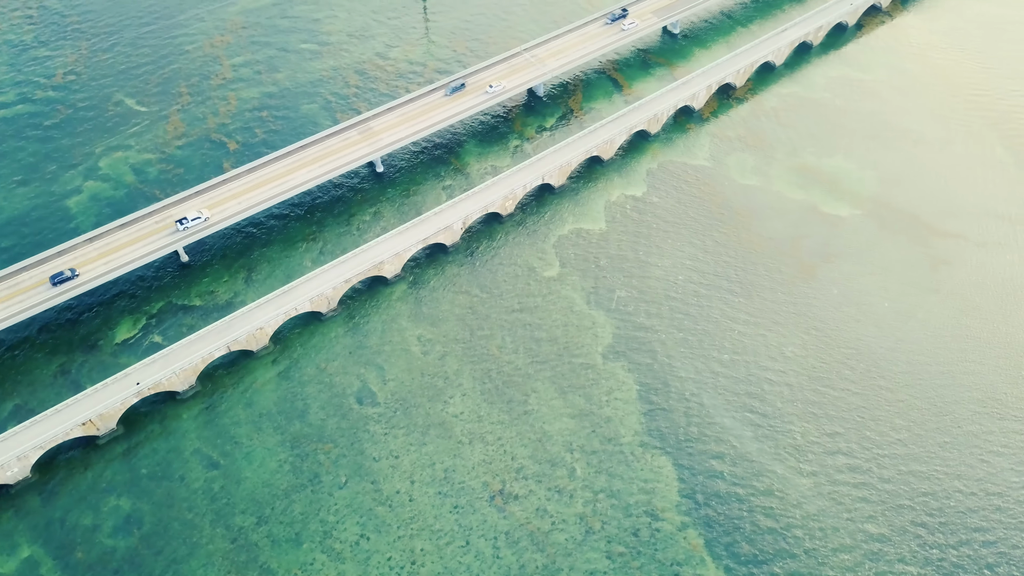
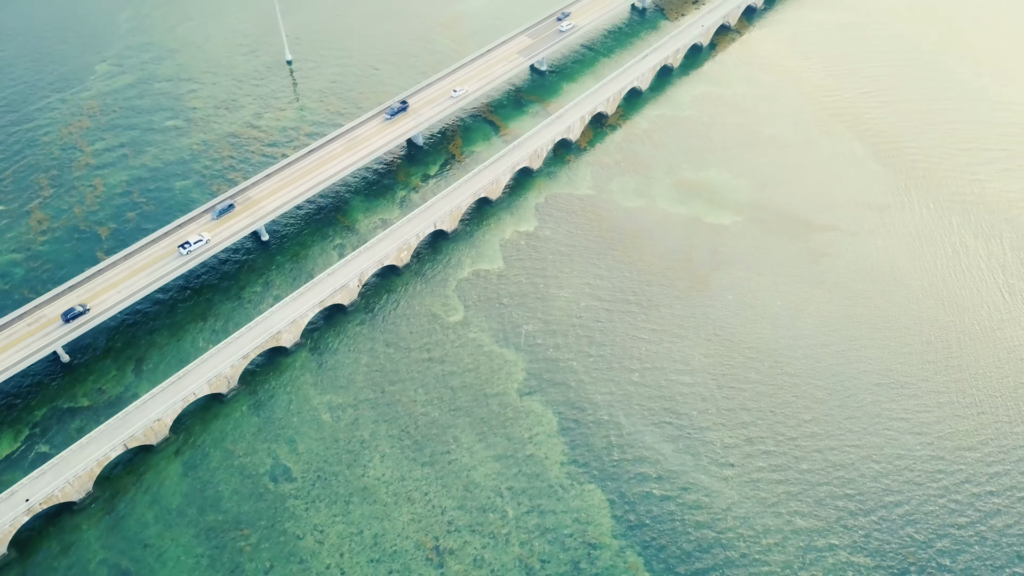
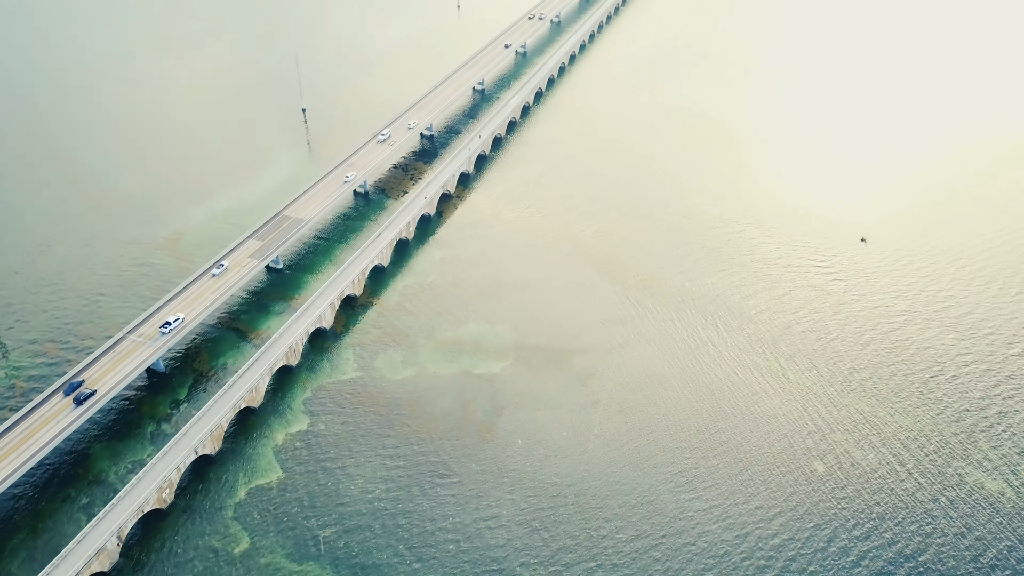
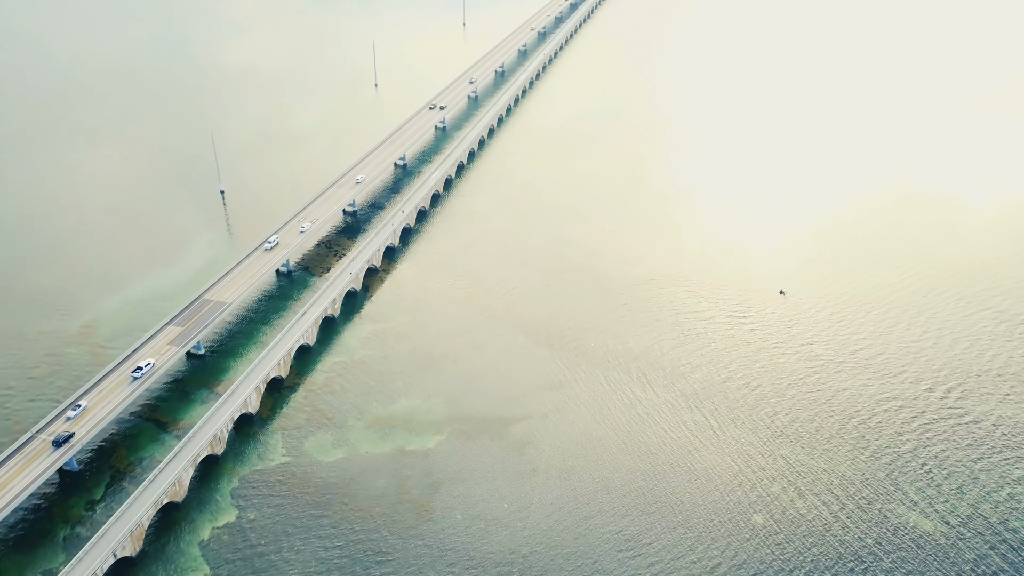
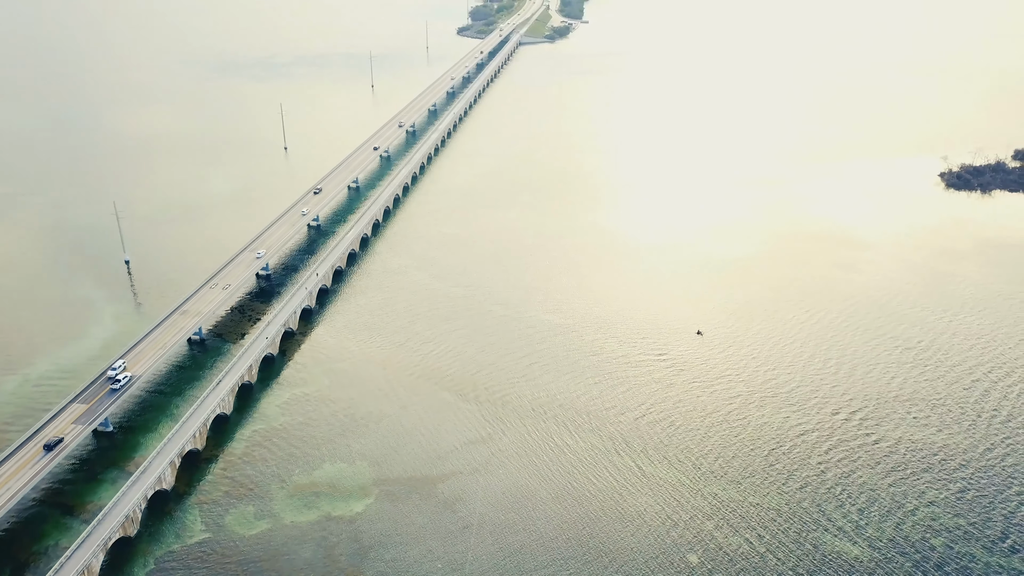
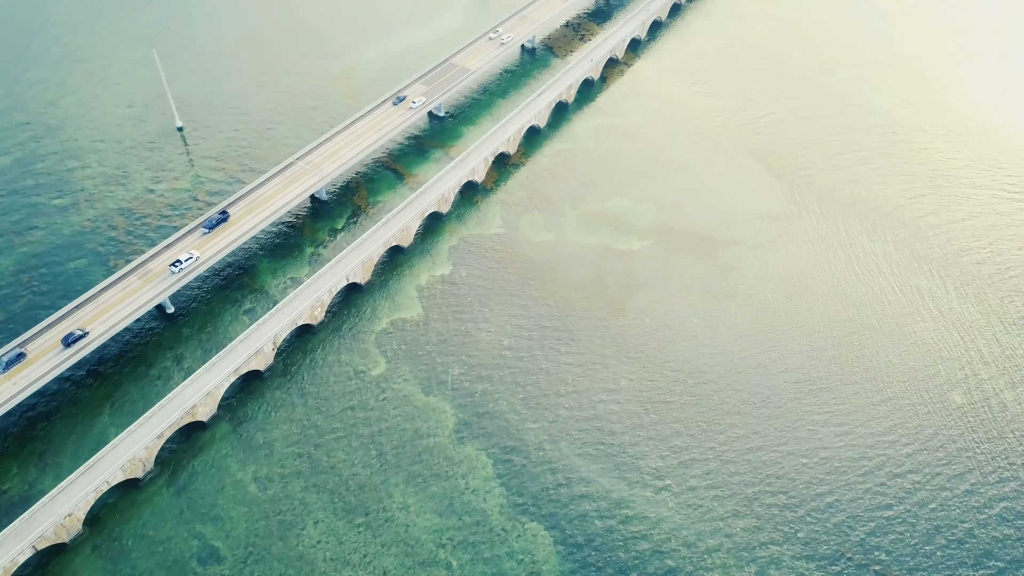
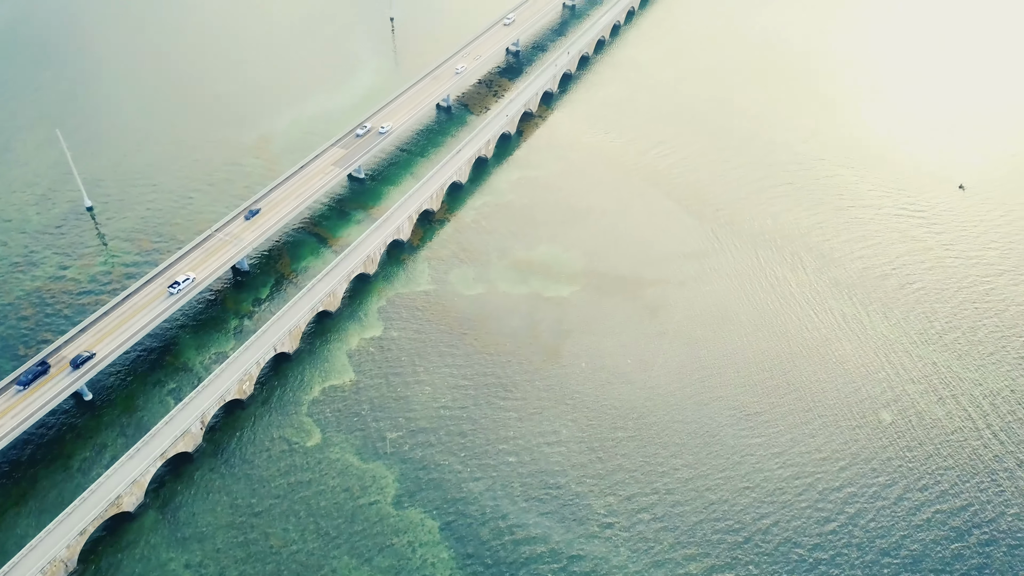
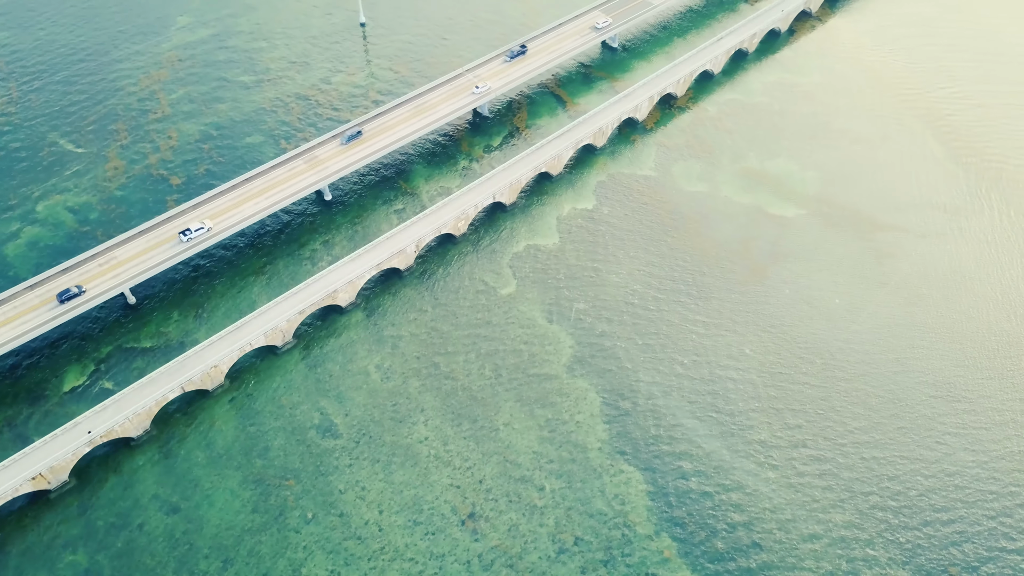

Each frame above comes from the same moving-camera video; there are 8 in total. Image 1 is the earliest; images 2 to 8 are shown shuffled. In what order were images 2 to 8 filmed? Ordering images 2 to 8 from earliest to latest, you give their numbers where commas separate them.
8, 2, 6, 7, 3, 4, 5
